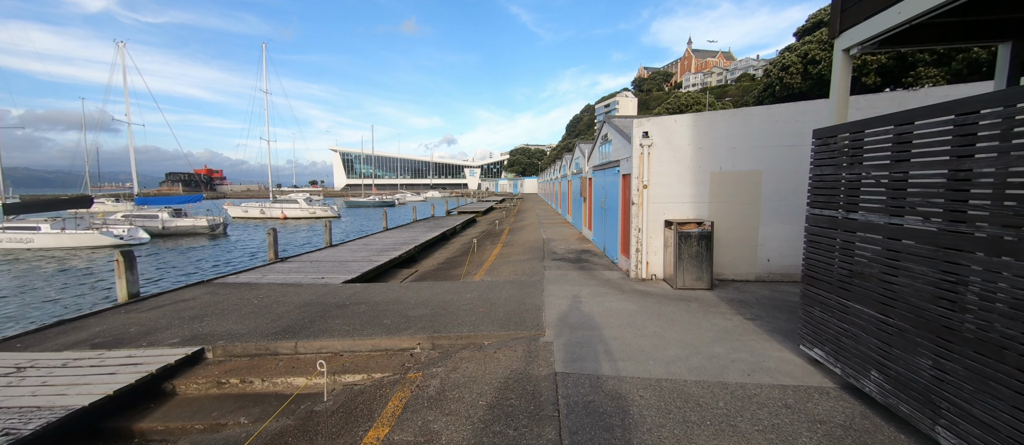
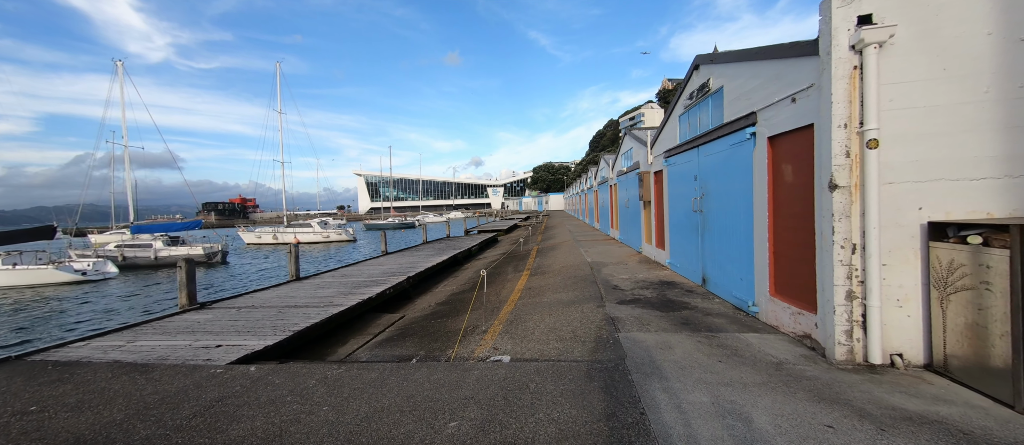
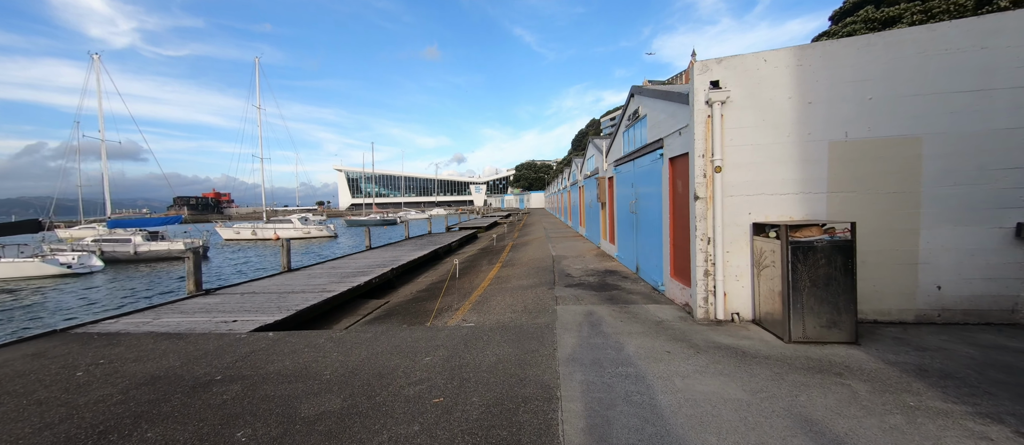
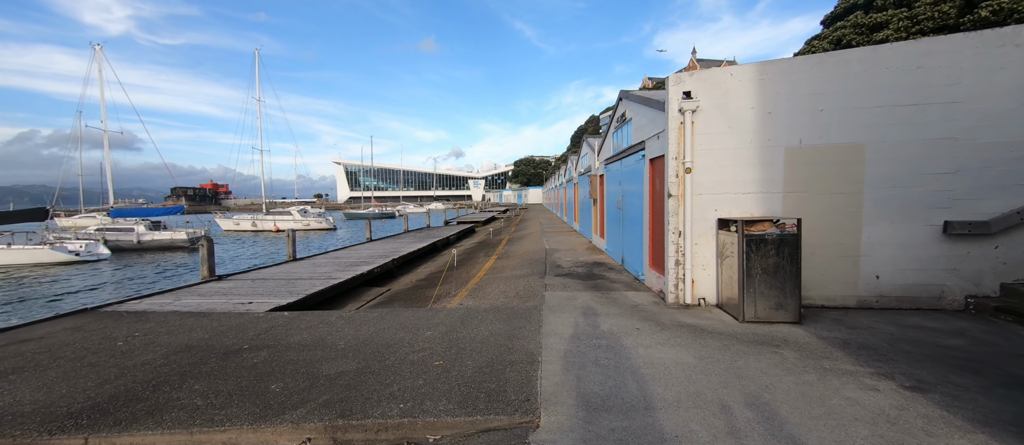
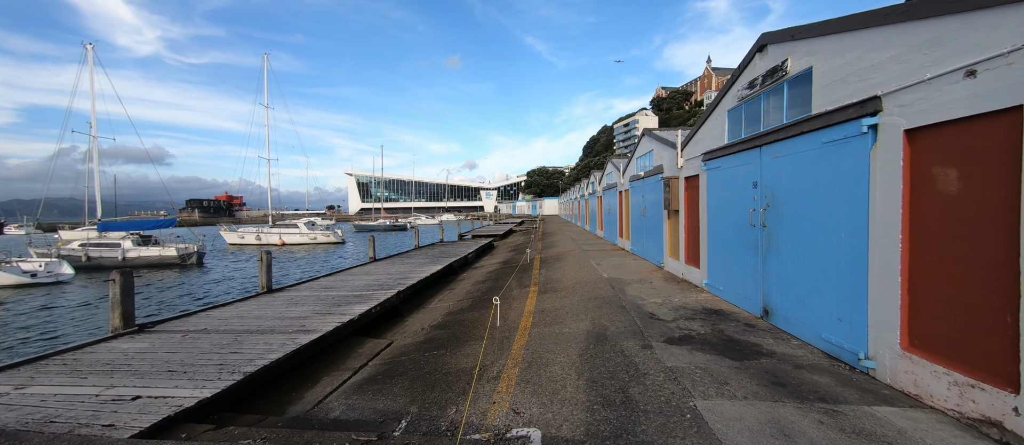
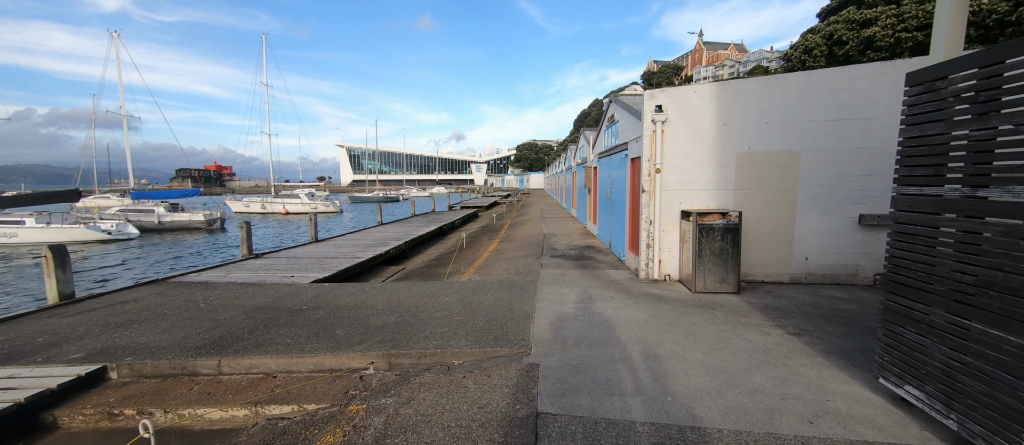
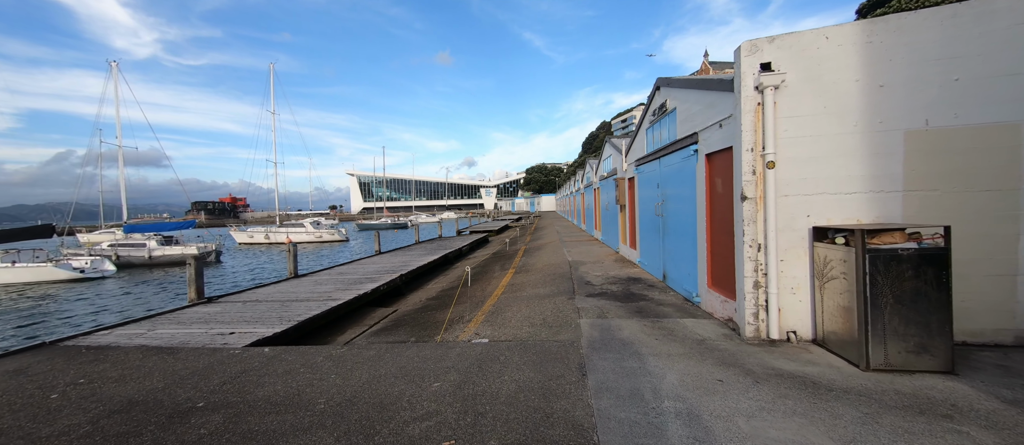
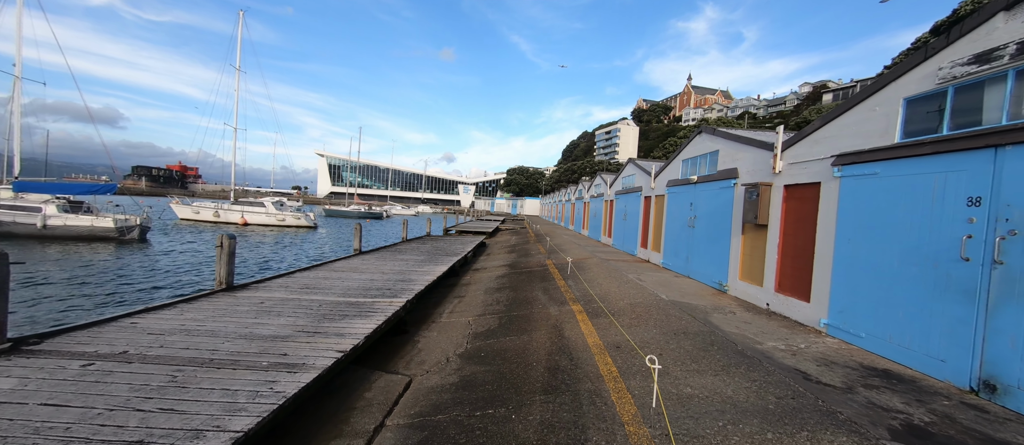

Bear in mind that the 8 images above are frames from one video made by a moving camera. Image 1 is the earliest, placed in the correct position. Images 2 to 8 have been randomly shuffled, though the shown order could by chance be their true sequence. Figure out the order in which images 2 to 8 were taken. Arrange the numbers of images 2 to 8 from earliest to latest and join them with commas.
6, 4, 3, 7, 2, 5, 8
